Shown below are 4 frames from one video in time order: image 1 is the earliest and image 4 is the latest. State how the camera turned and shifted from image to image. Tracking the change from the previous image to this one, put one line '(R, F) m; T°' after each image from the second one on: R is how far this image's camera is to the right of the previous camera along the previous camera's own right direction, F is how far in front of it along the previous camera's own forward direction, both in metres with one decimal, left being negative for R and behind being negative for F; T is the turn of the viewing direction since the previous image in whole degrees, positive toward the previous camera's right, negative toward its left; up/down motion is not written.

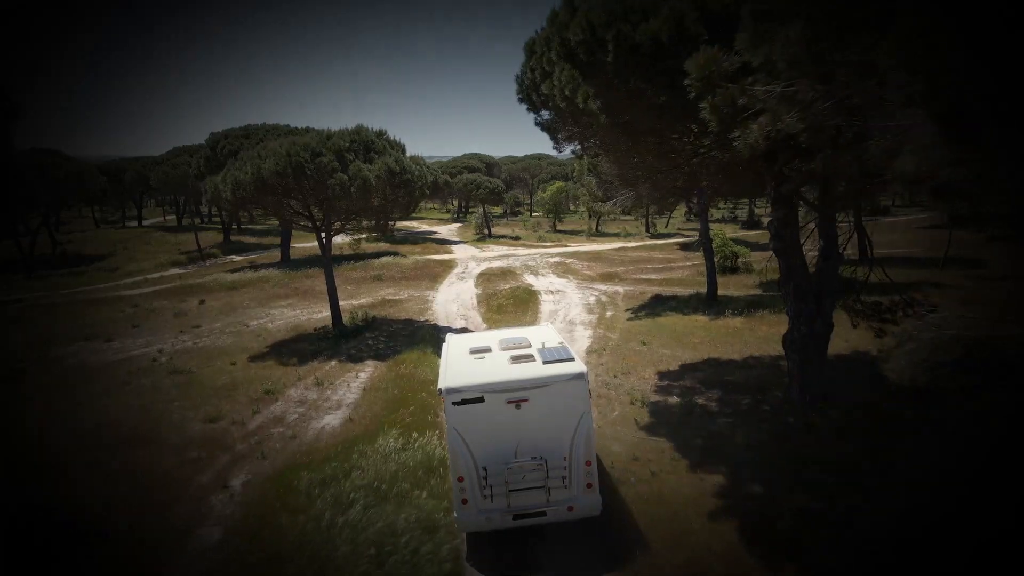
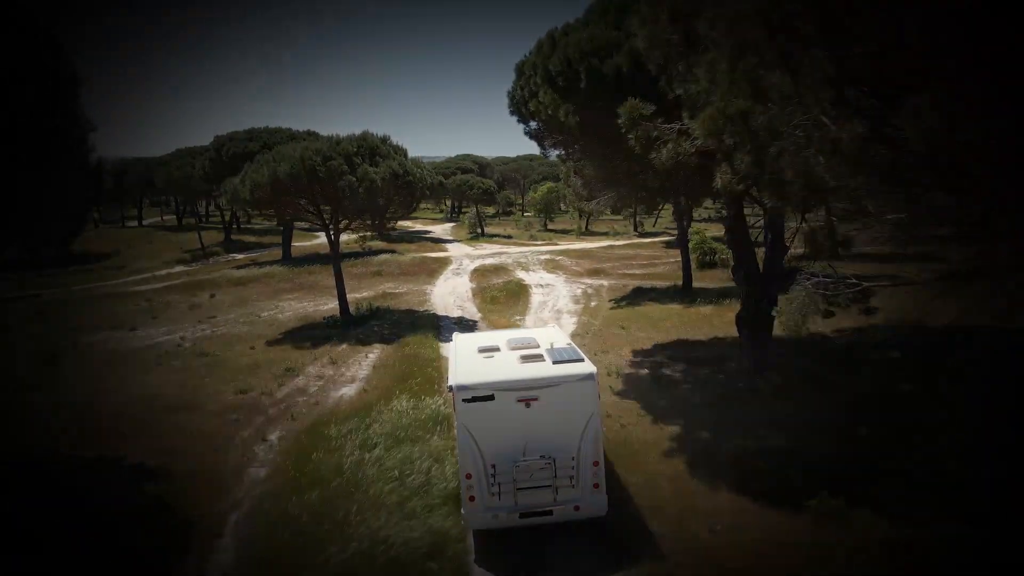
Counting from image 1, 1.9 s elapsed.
(0.0, -1.8) m; +1°
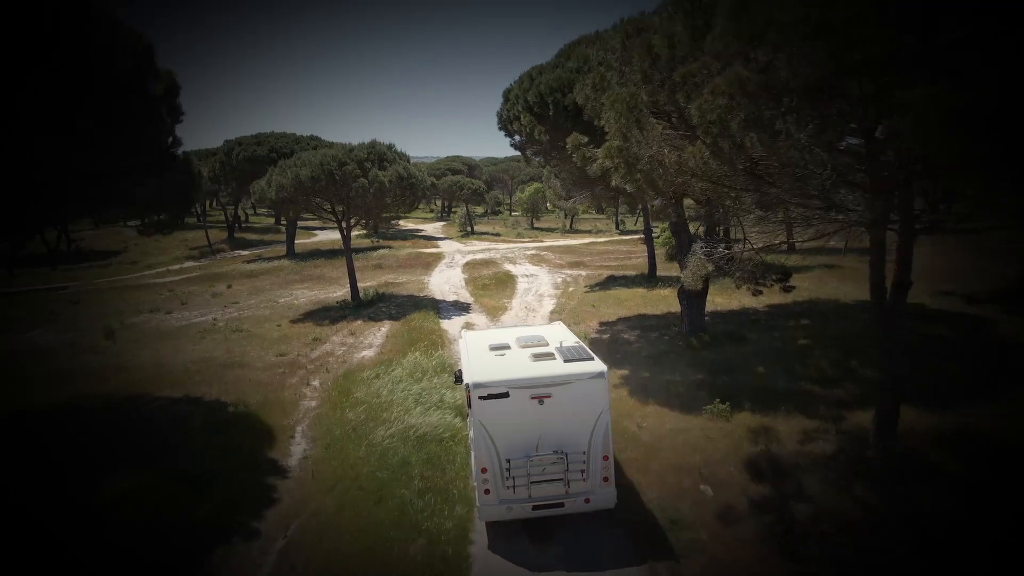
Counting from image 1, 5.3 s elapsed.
(0.0, -3.3) m; +1°
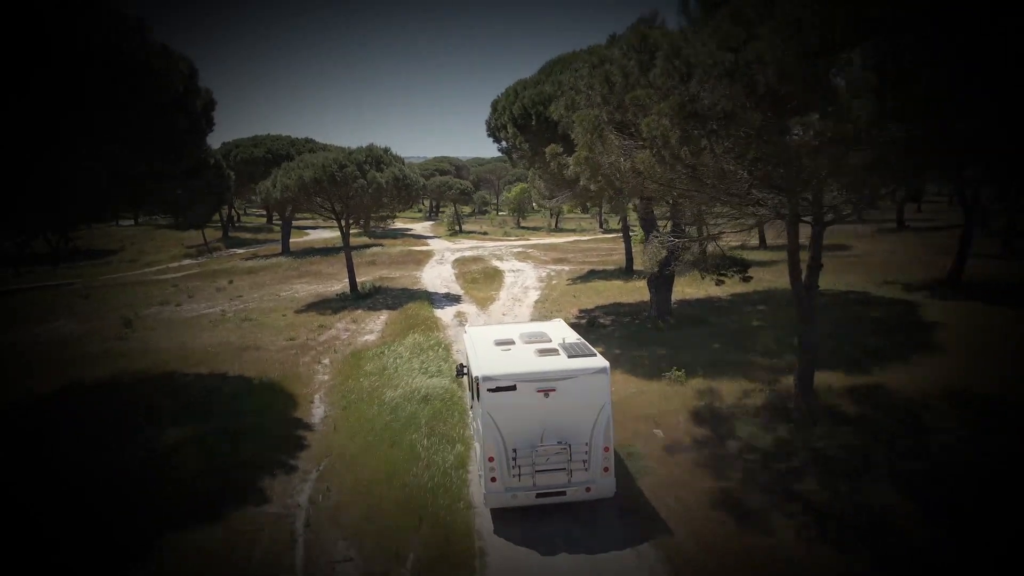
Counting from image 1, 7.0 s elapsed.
(0.0, -1.9) m; +2°
